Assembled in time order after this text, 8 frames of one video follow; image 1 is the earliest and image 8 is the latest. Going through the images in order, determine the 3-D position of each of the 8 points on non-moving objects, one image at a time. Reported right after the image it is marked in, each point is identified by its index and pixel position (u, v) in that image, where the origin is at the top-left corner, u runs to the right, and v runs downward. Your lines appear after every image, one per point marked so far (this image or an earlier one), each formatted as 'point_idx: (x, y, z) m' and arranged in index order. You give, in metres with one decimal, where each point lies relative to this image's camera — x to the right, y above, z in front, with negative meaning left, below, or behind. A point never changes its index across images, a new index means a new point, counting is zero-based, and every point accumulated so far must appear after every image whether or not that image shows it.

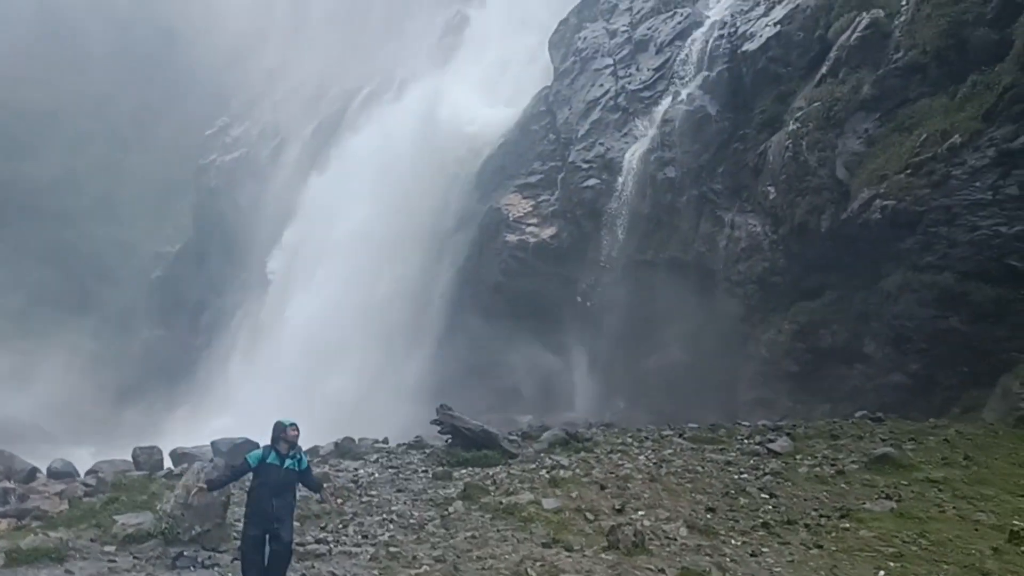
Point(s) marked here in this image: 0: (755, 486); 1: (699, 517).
0: (+4.7, -3.8, +16.0) m
1: (+2.9, -3.5, +12.6) m
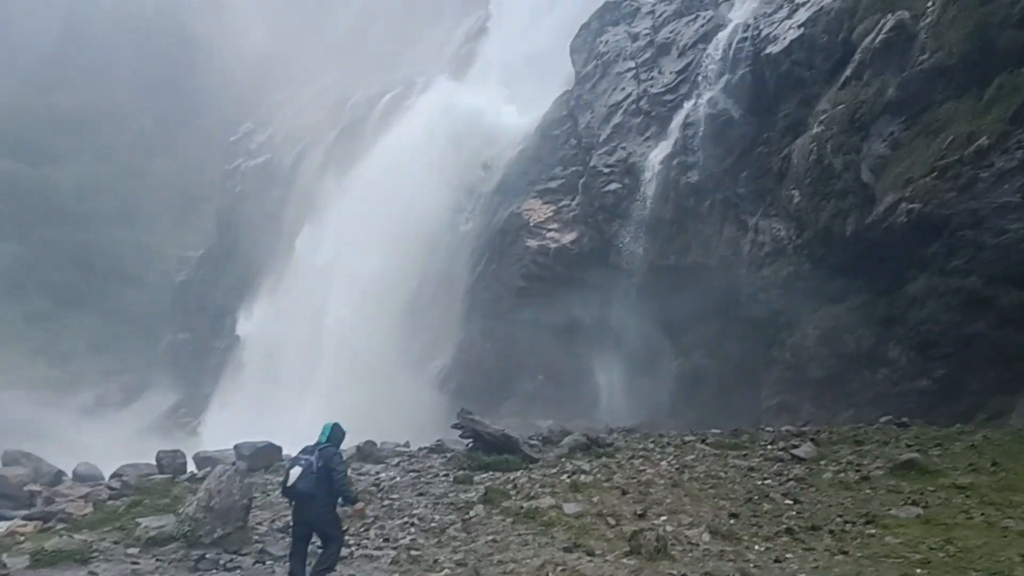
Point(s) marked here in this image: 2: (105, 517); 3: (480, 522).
0: (+5.1, -3.9, +15.8) m
1: (+3.2, -3.6, +12.5) m
2: (-7.1, -4.0, +14.2) m
3: (-0.5, -3.5, +12.2) m
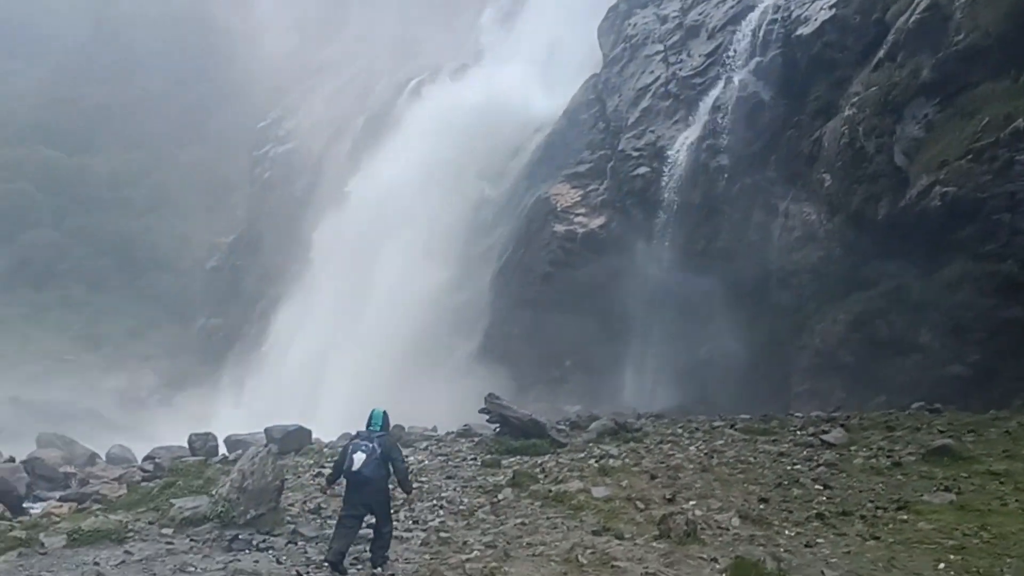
0: (+5.7, -3.6, +15.7) m
1: (+3.6, -3.3, +12.4) m
2: (-6.6, -3.7, +14.5) m
3: (0.0, -3.3, +12.3) m
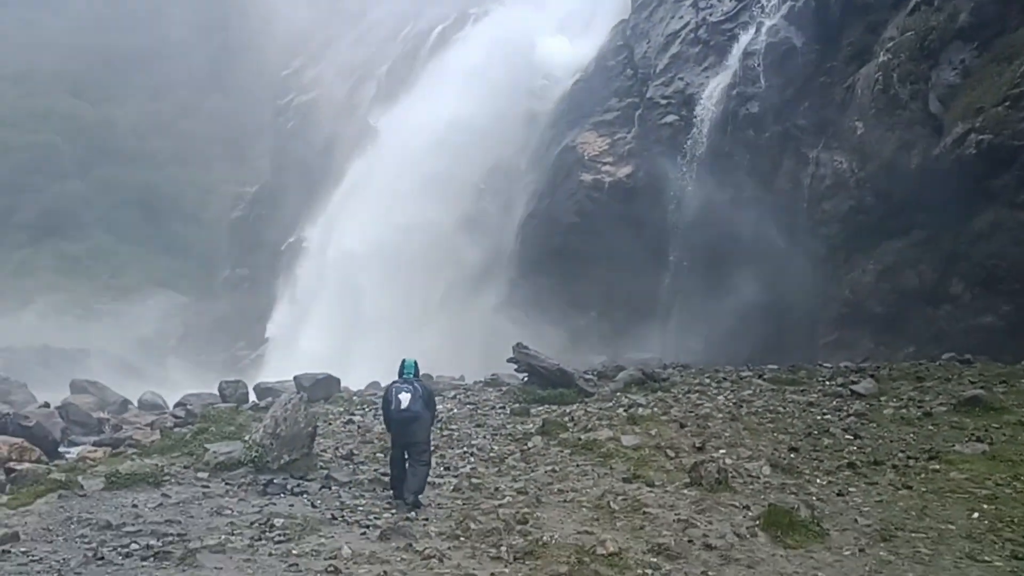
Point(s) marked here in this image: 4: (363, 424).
0: (+6.2, -2.6, +15.6) m
1: (+4.1, -2.5, +12.4) m
2: (-6.1, -2.8, +14.8) m
3: (+0.4, -2.5, +12.3) m
4: (-2.7, -2.5, +15.1) m
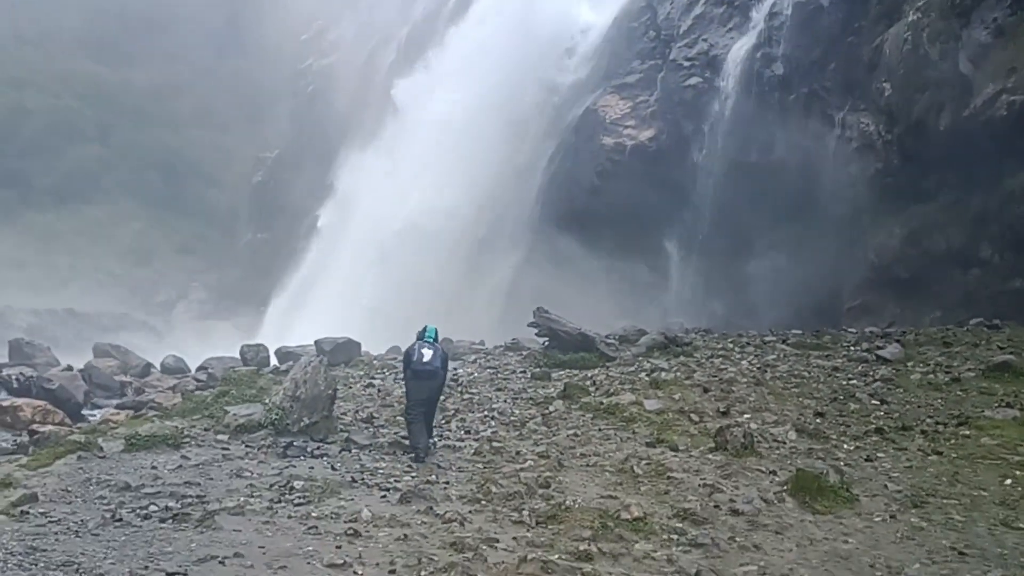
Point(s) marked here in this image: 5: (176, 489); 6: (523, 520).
0: (+6.6, -1.9, +15.4) m
1: (+4.4, -2.0, +12.1) m
2: (-5.7, -2.1, +14.8) m
3: (+0.7, -1.9, +12.2) m
4: (-2.4, -1.8, +15.0) m
5: (-3.2, -1.9, +7.8) m
6: (+0.1, -1.9, +6.8) m
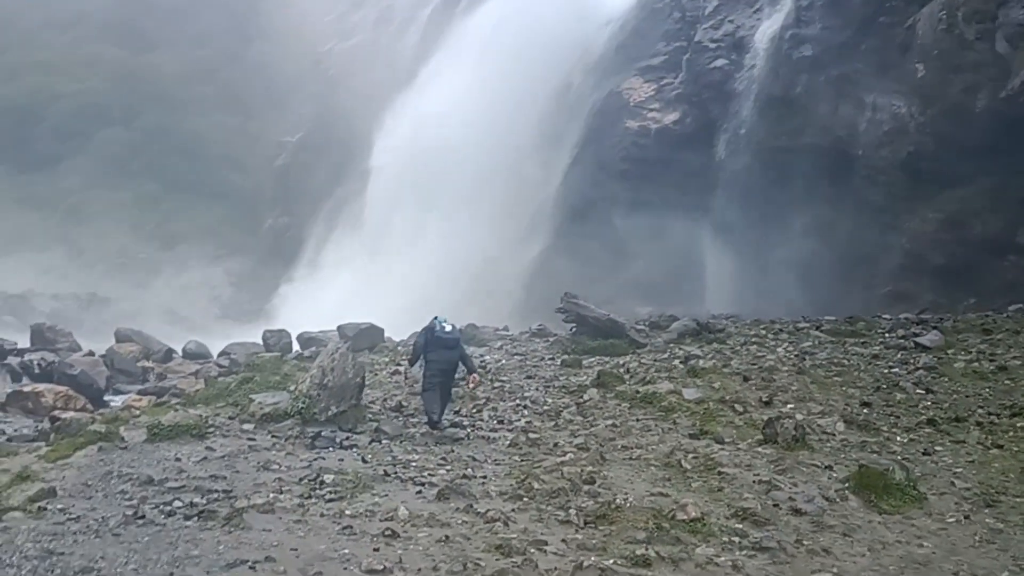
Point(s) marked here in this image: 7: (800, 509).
0: (+7.2, -1.7, +14.8) m
1: (+4.9, -1.8, +11.6) m
2: (-5.2, -1.8, +14.5) m
3: (+1.2, -1.7, +11.7) m
4: (-1.8, -1.5, +14.6) m
5: (-2.8, -1.8, +7.4) m
6: (+0.5, -1.8, +6.4) m
7: (+2.3, -1.8, +6.7) m
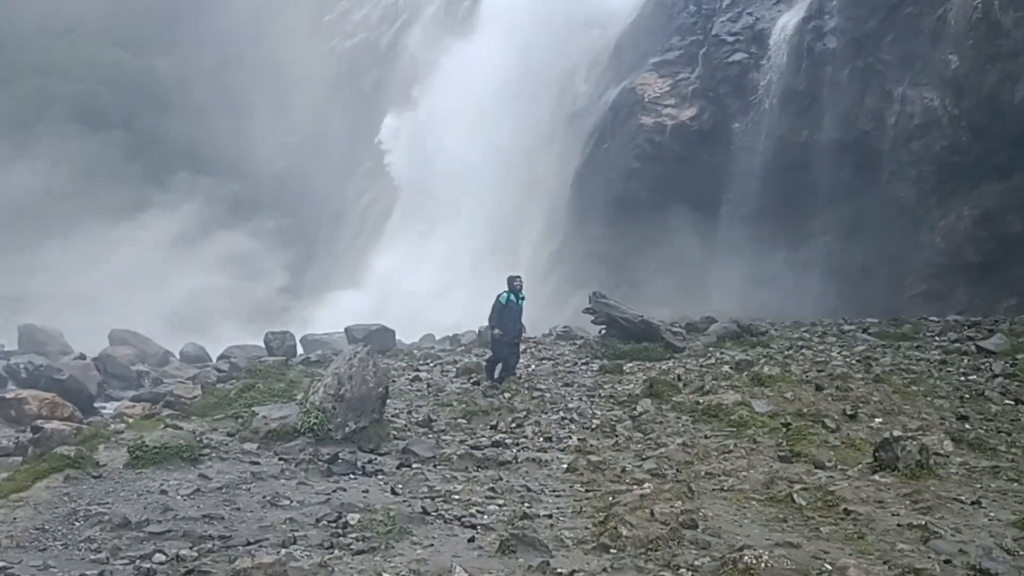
0: (+7.7, -1.6, +13.1) m
1: (+5.4, -1.7, +10.0) m
2: (-4.6, -1.8, +12.9) m
3: (+1.7, -1.6, +10.1) m
4: (-1.3, -1.5, +13.0) m
5: (-2.3, -1.7, +5.8) m
6: (+1.0, -1.7, +4.7) m
7: (+2.9, -1.7, +5.0) m
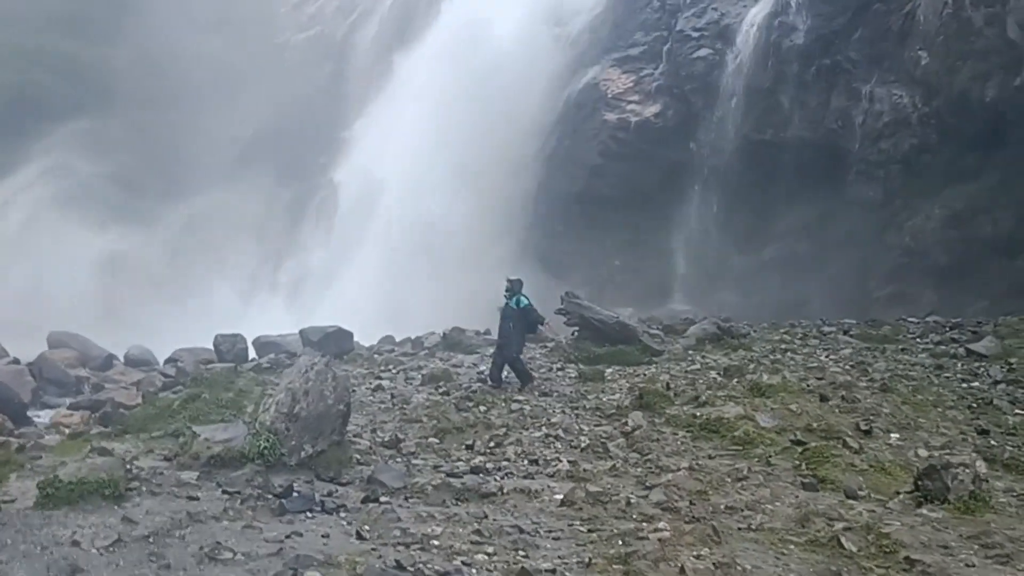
0: (+7.4, -1.6, +12.3) m
1: (+5.2, -1.7, +9.1) m
2: (-5.0, -1.8, +11.5) m
3: (+1.5, -1.6, +9.0) m
4: (-1.6, -1.5, +11.8) m
5: (-2.3, -1.7, +4.5) m
6: (+1.1, -1.7, +3.6) m
7: (+2.9, -1.8, +4.0) m
